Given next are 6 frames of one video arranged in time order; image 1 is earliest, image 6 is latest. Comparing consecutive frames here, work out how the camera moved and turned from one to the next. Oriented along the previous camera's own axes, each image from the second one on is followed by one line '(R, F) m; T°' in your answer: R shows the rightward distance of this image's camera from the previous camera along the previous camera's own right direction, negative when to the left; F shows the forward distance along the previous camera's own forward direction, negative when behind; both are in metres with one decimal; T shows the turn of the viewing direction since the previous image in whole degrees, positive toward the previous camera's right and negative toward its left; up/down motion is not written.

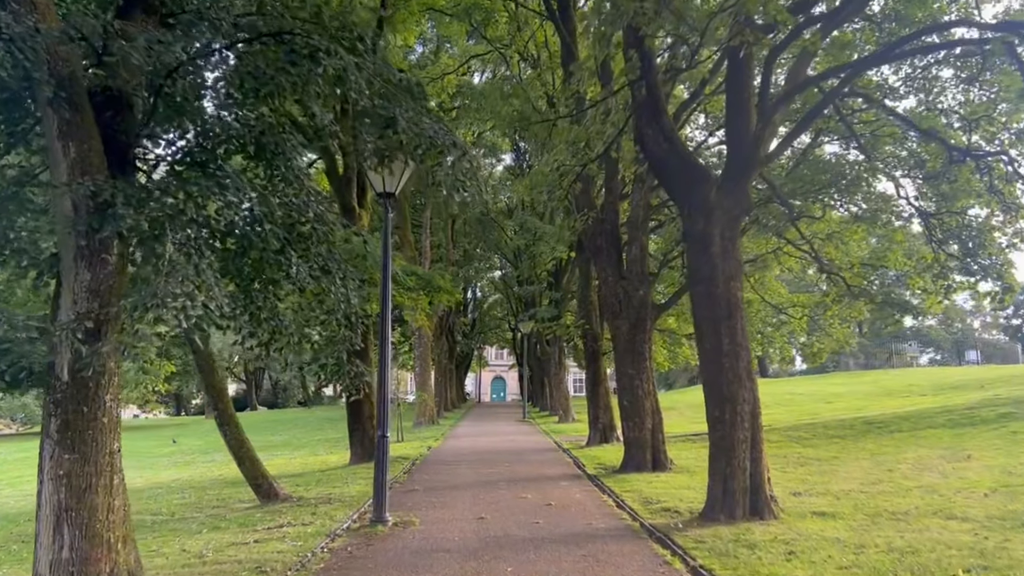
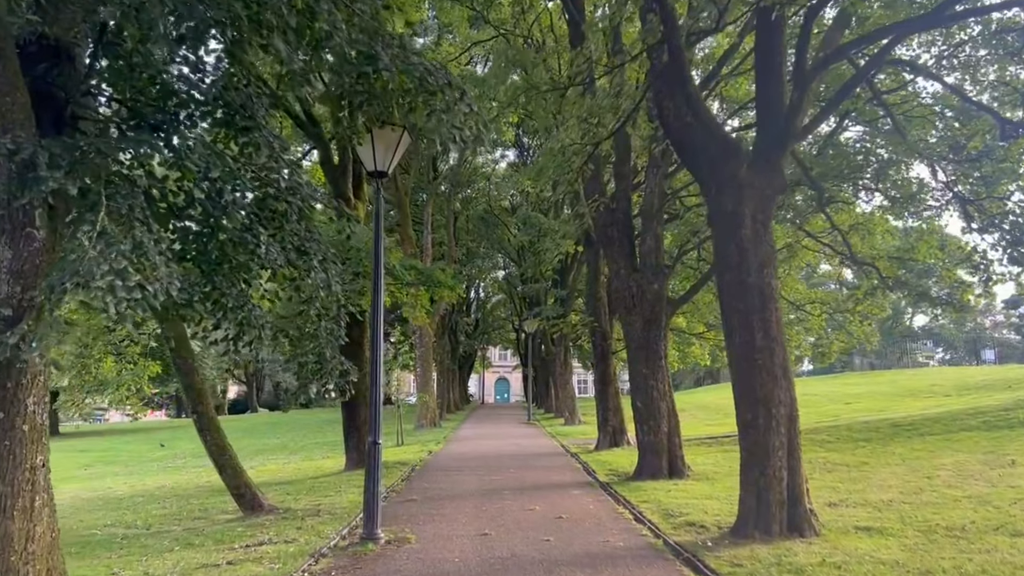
(0.0, +1.1) m; 0°
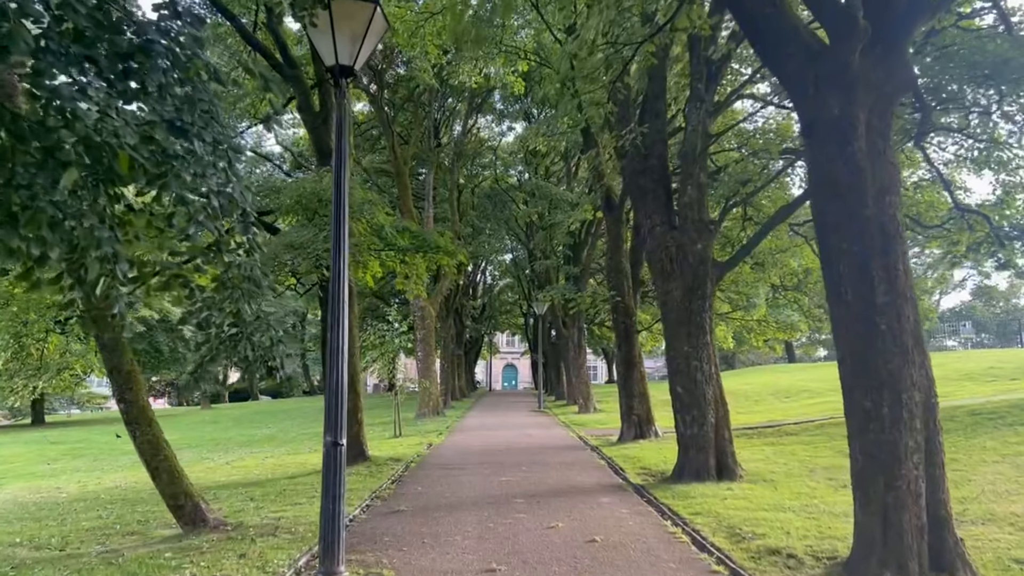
(-0.1, +2.6) m; -1°
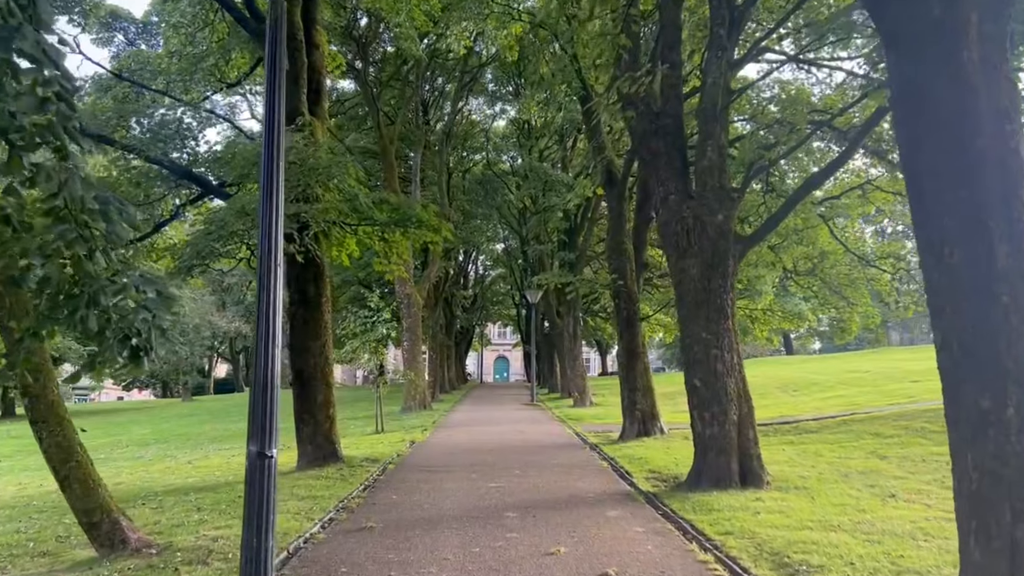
(0.0, +1.7) m; +1°
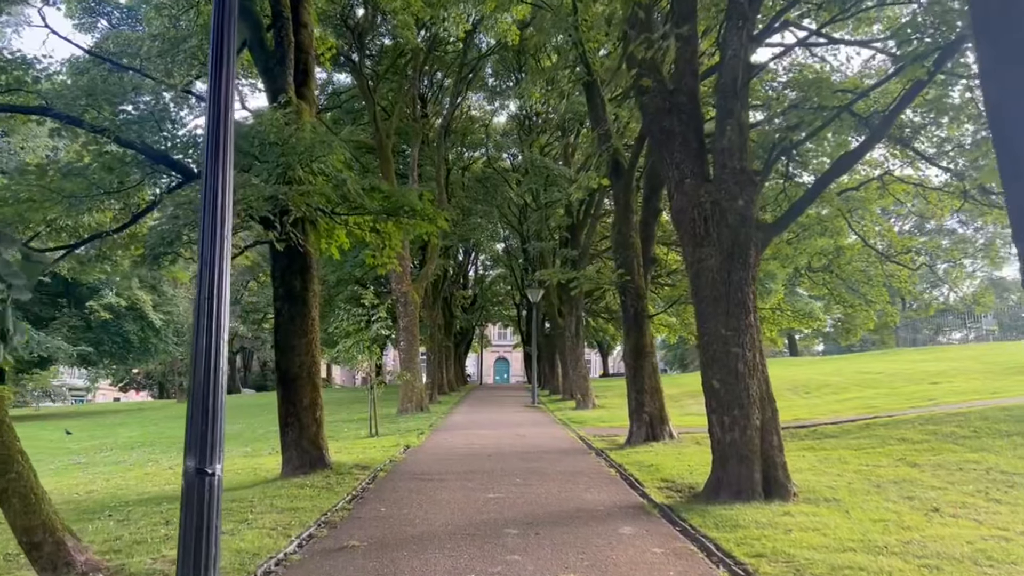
(0.0, +0.9) m; 0°
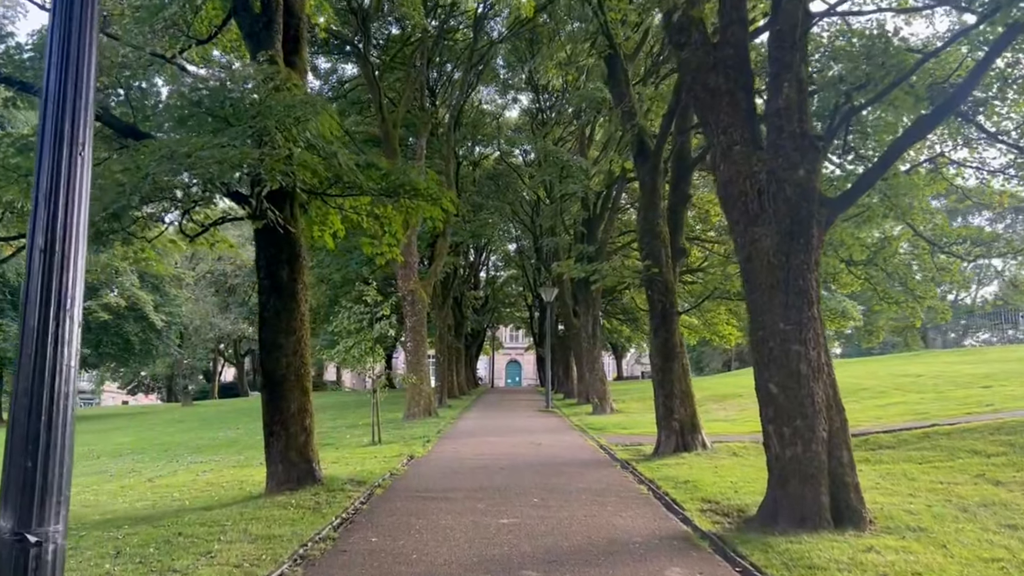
(-0.1, +1.5) m; -1°
